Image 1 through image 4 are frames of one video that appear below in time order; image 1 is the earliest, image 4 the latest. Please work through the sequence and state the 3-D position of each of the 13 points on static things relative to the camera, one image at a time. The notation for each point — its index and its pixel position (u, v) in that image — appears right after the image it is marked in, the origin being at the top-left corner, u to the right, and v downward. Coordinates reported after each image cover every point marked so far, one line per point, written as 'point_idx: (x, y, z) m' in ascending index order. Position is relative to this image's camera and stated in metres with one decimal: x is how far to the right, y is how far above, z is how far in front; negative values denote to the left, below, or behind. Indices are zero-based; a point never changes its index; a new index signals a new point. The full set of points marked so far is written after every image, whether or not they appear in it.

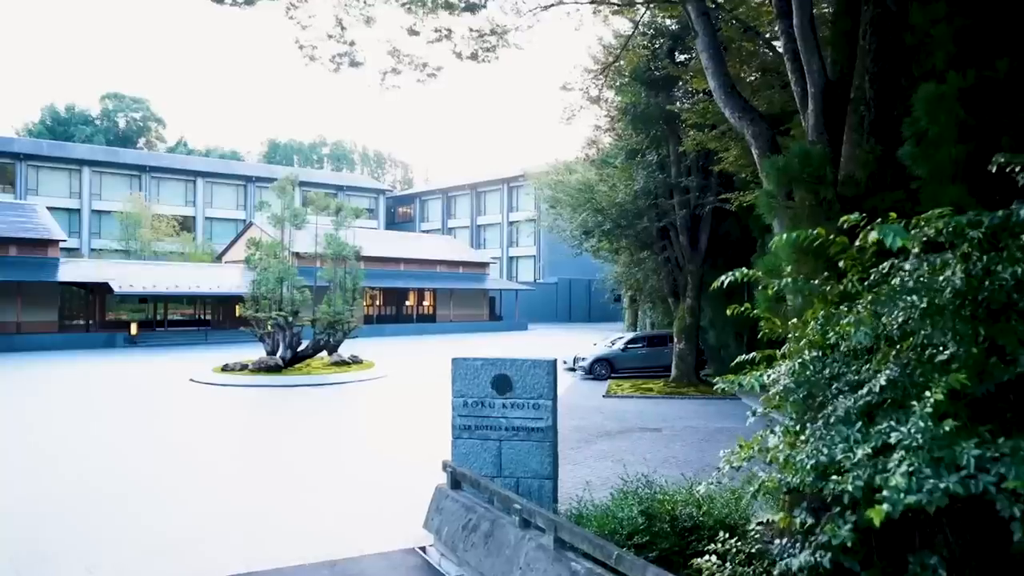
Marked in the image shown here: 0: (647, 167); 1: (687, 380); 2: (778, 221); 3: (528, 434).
0: (+3.2, +2.9, +17.7) m
1: (+4.3, -2.3, +18.3) m
2: (+2.1, +0.6, +6.0) m
3: (+0.1, -1.4, +6.9) m
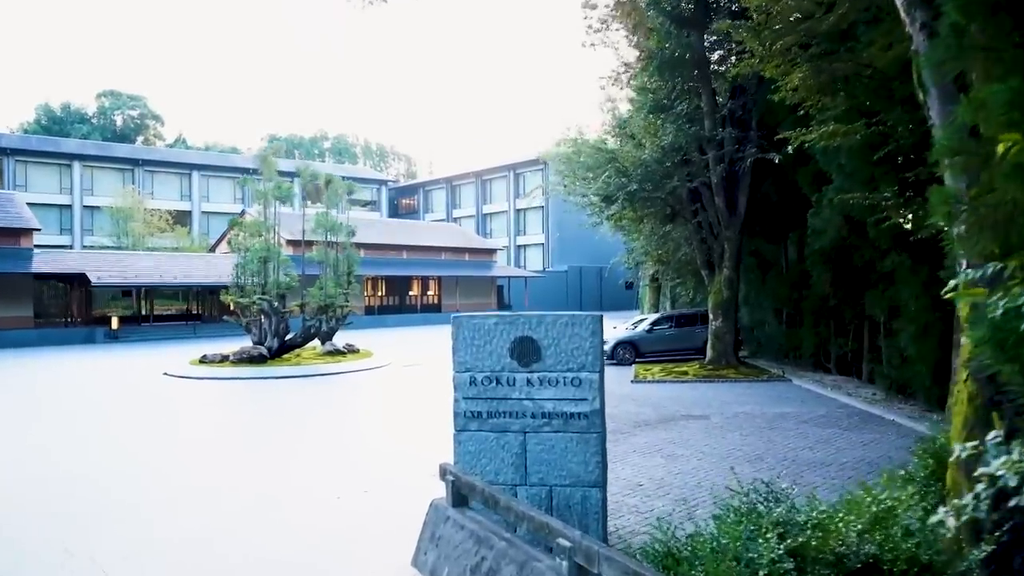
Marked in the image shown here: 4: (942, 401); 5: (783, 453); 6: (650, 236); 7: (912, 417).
0: (+3.4, +3.5, +15.5) m
1: (+4.6, -1.6, +16.1) m
2: (+2.3, +1.1, +3.9) m
3: (+0.3, -0.9, +4.8) m
4: (+6.2, -1.6, +10.8) m
5: (+3.0, -1.8, +8.1) m
6: (+3.4, +1.3, +18.3) m
7: (+5.5, -1.8, +10.3) m
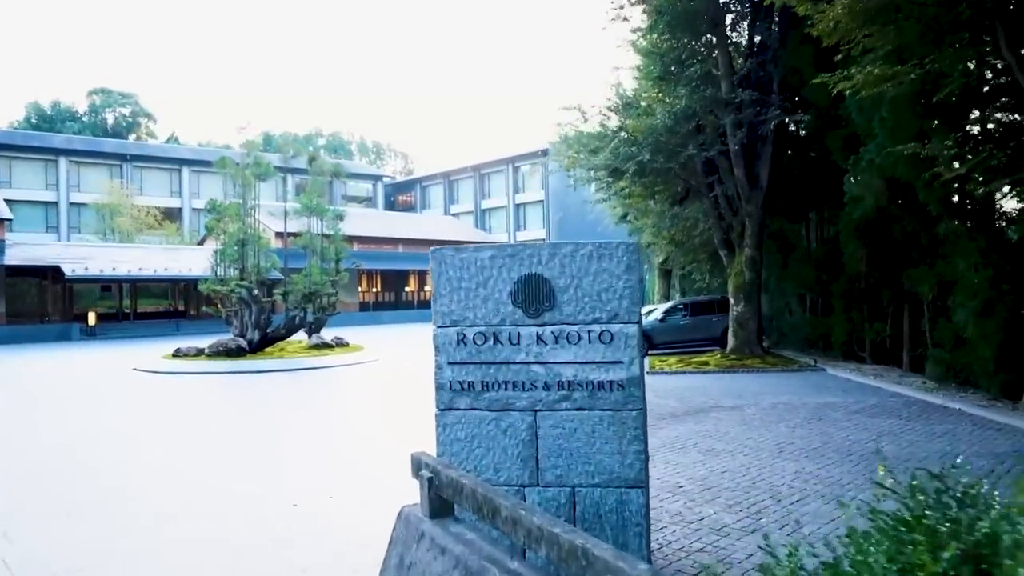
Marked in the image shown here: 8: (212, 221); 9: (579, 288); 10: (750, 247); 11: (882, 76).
0: (+3.4, +3.9, +14.1) m
1: (+4.7, -1.3, +14.7) m
2: (+2.3, +1.5, +2.5) m
3: (+0.4, -0.5, +3.4) m
4: (+6.2, -1.2, +9.4) m
5: (+3.0, -1.4, +6.7) m
6: (+3.4, +1.6, +16.9) m
7: (+5.6, -1.4, +8.9) m
8: (-7.8, +1.7, +19.2) m
9: (+0.3, 0.0, +3.4) m
10: (+4.7, +0.8, +14.7) m
11: (+4.2, +2.4, +8.4) m
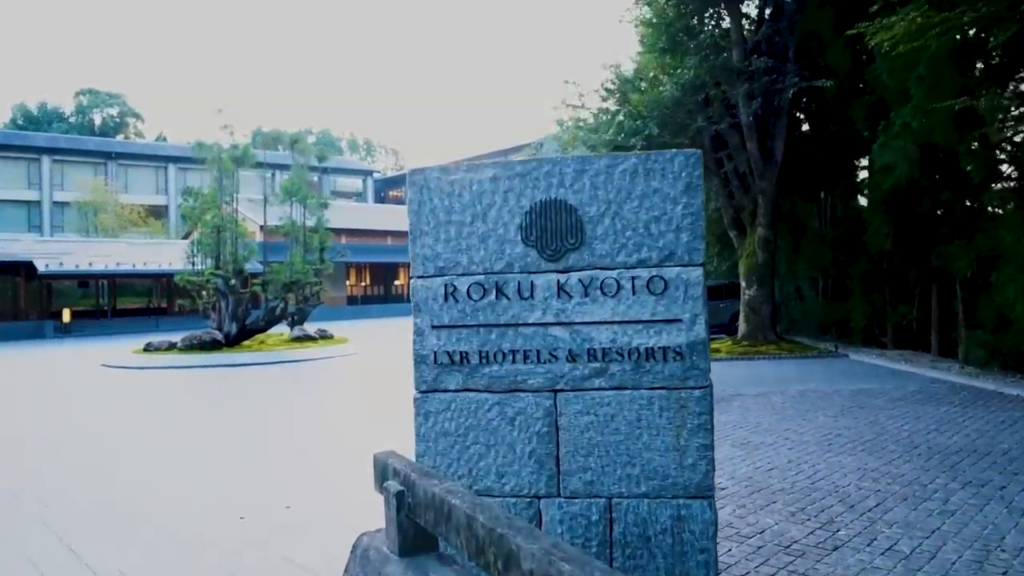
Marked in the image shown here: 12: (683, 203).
0: (+3.3, +4.2, +13.2) m
1: (+4.6, -0.9, +13.7) m
2: (+2.3, +1.8, +1.5) m
3: (+0.4, -0.3, +2.4) m
4: (+6.2, -0.9, +8.4) m
5: (+3.0, -1.2, +5.8) m
6: (+3.3, +1.9, +15.9) m
7: (+5.6, -1.1, +7.9) m
8: (-7.9, +1.9, +18.1) m
9: (+0.3, +0.2, +2.4) m
10: (+4.6, +1.1, +13.7) m
11: (+4.1, +2.7, +7.4) m
12: (+0.6, +0.3, +2.4) m
